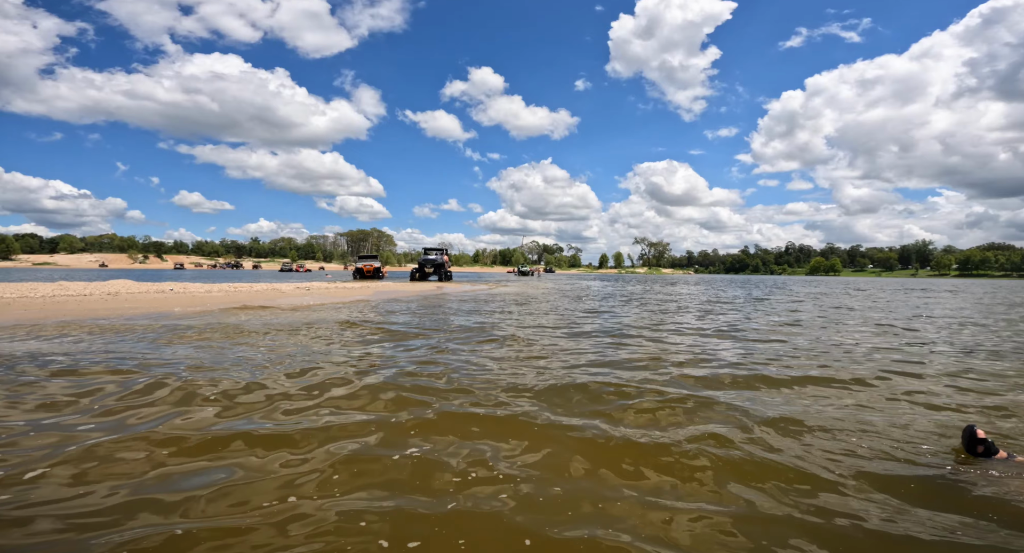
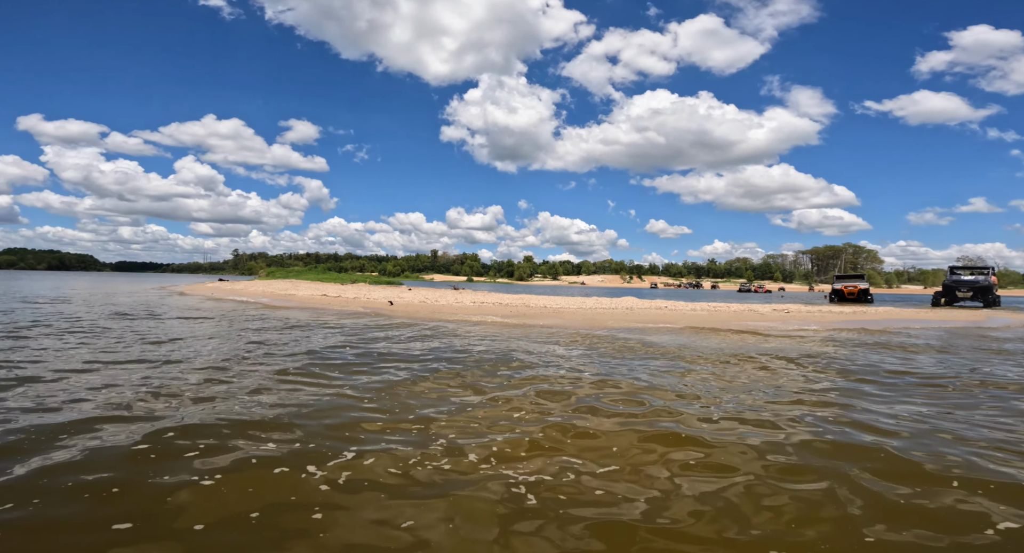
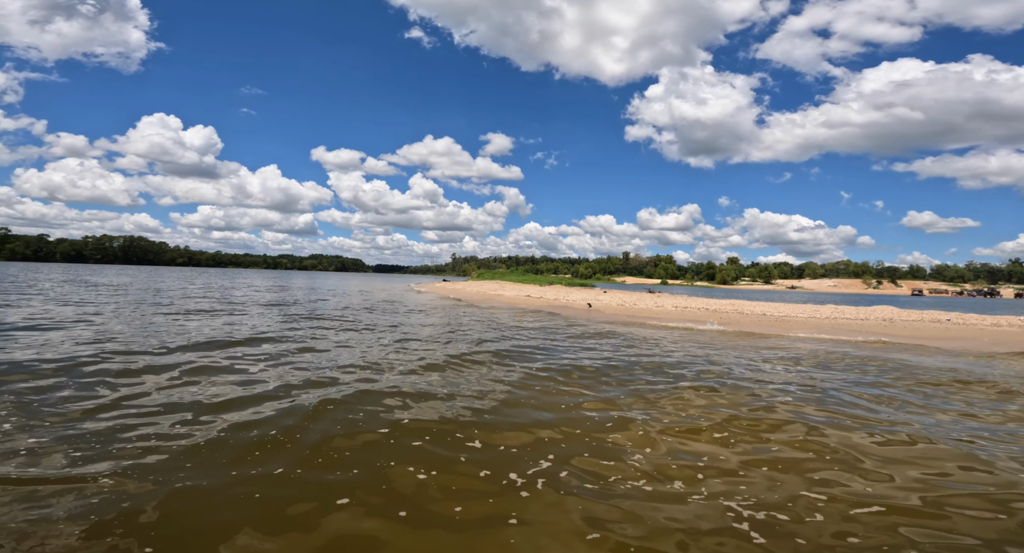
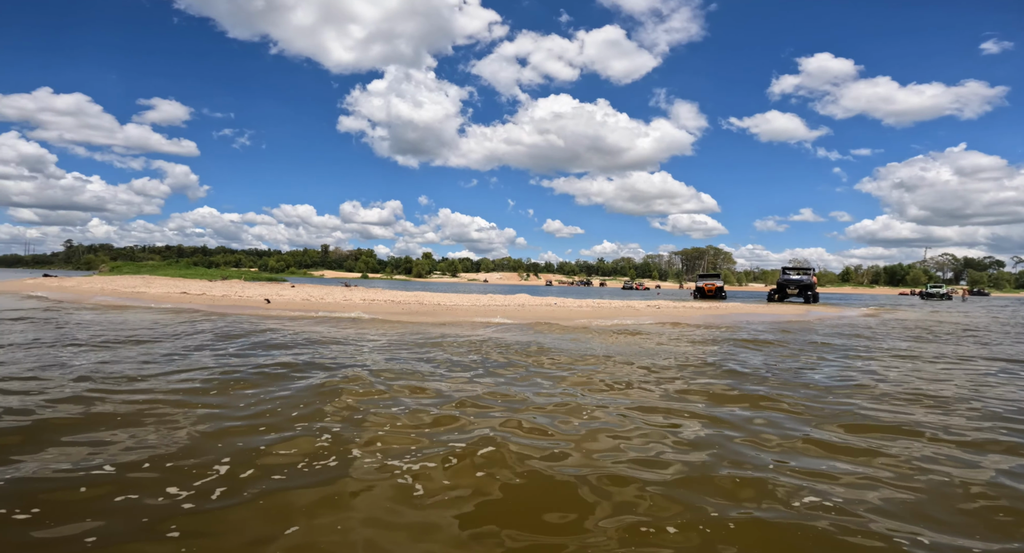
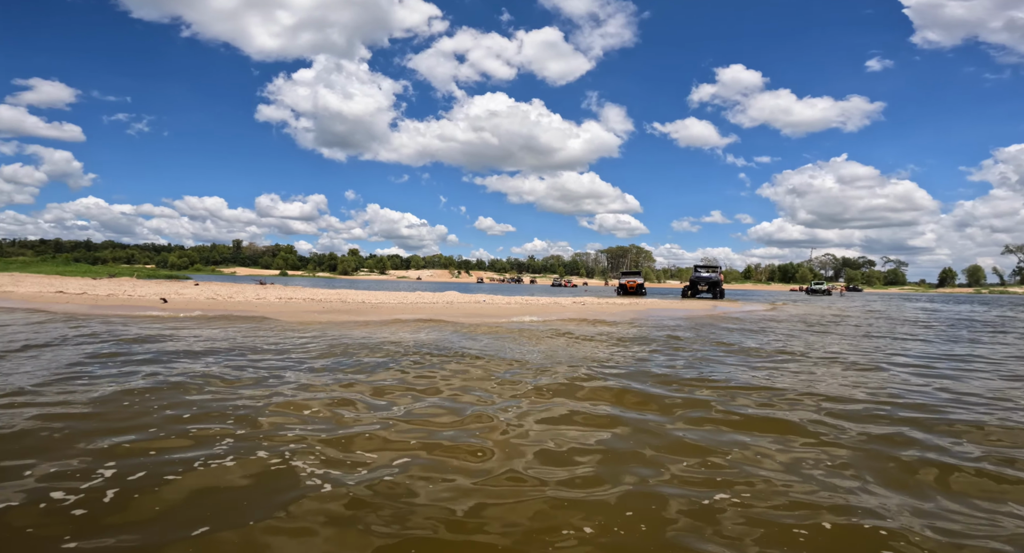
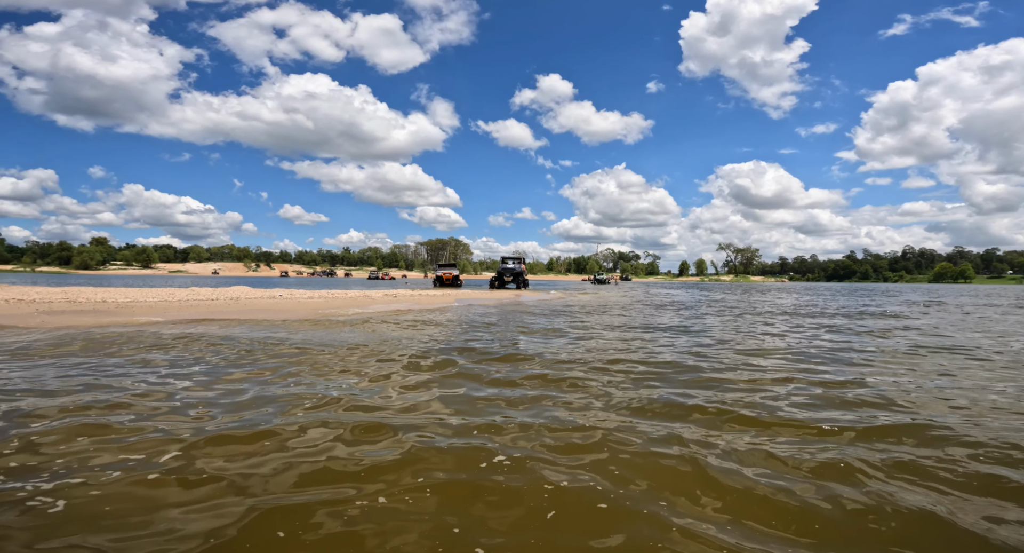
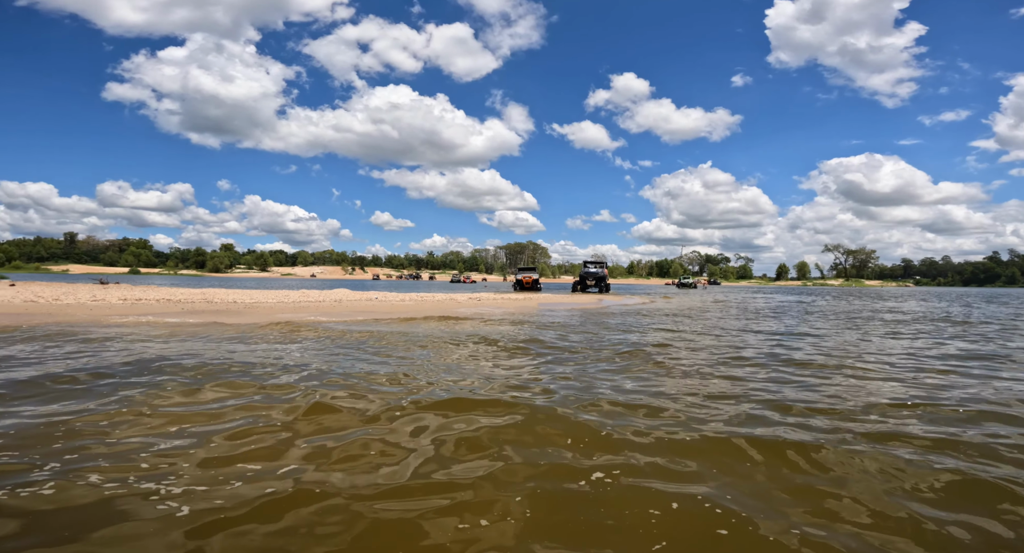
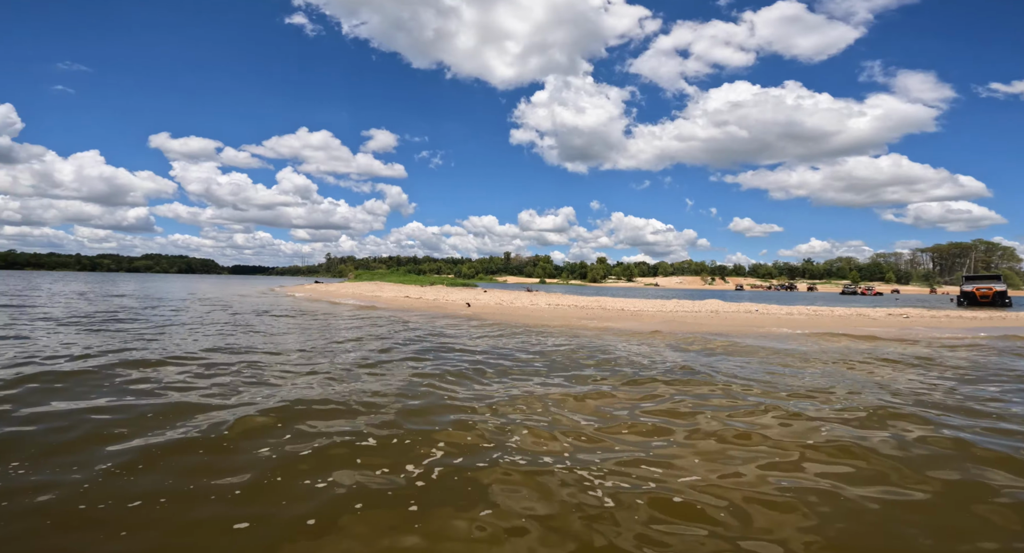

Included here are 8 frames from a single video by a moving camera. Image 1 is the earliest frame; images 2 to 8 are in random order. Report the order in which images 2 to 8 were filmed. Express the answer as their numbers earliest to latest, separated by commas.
6, 7, 5, 4, 2, 8, 3
